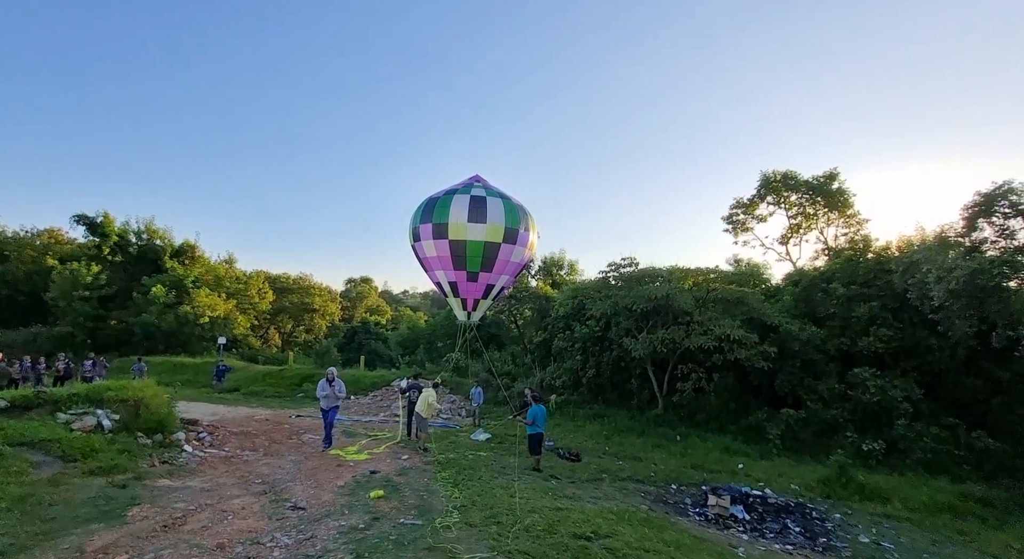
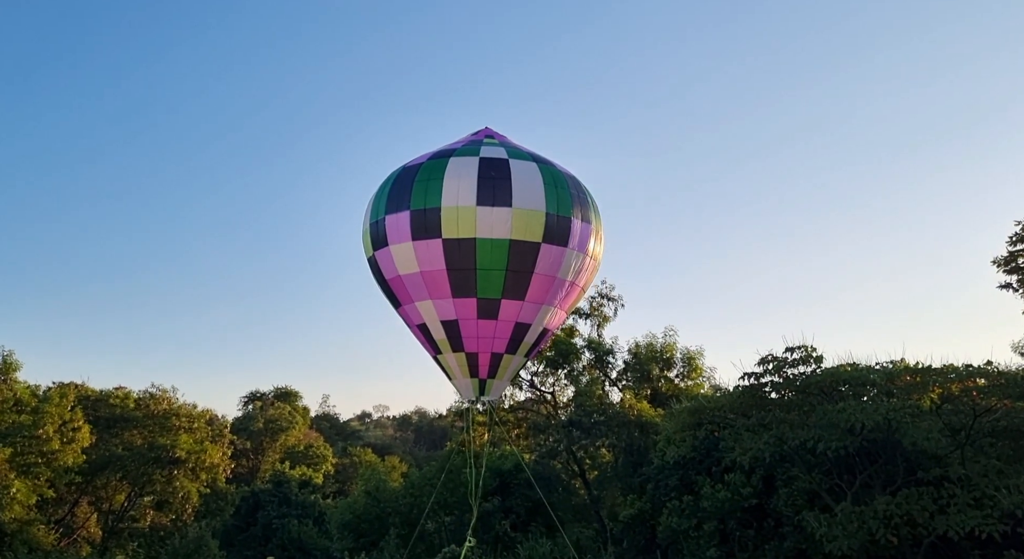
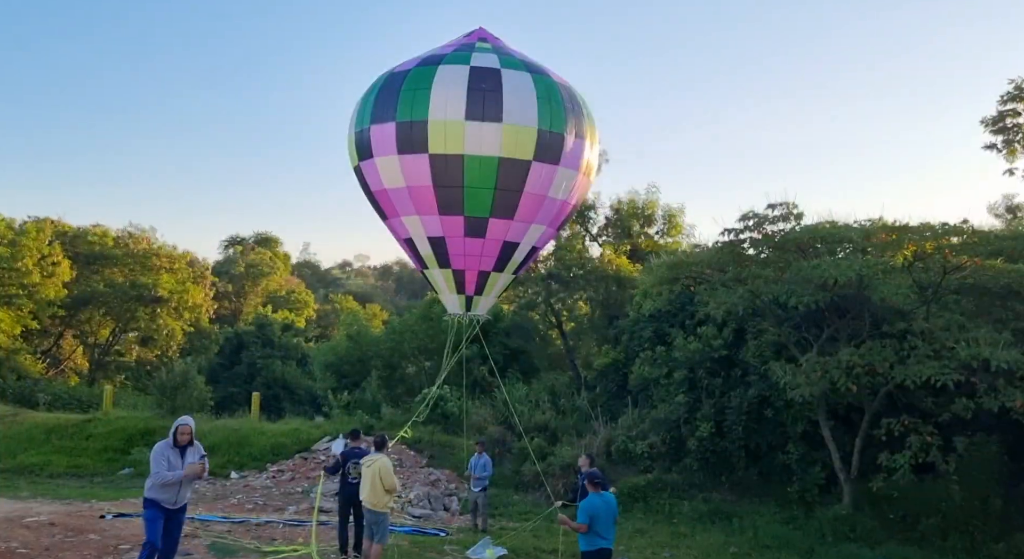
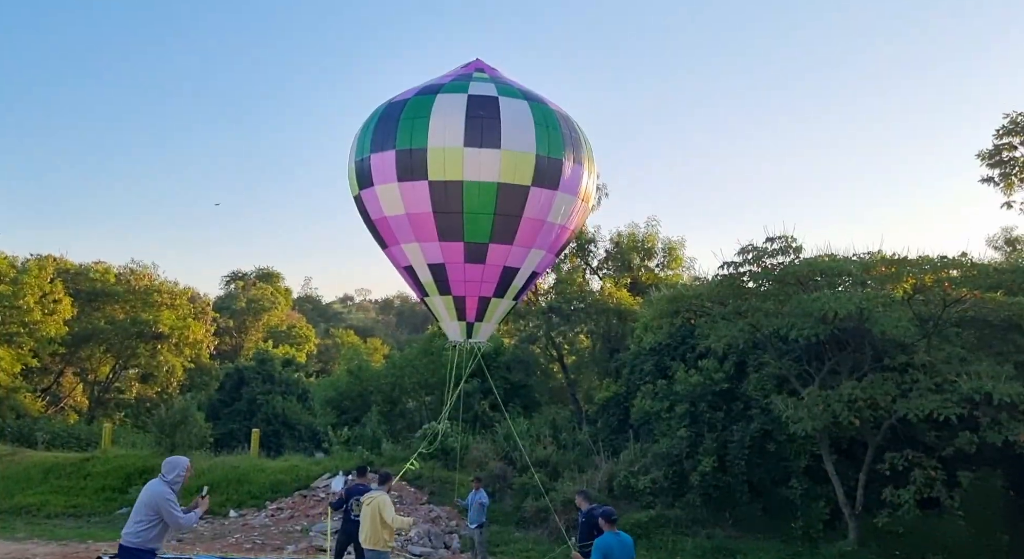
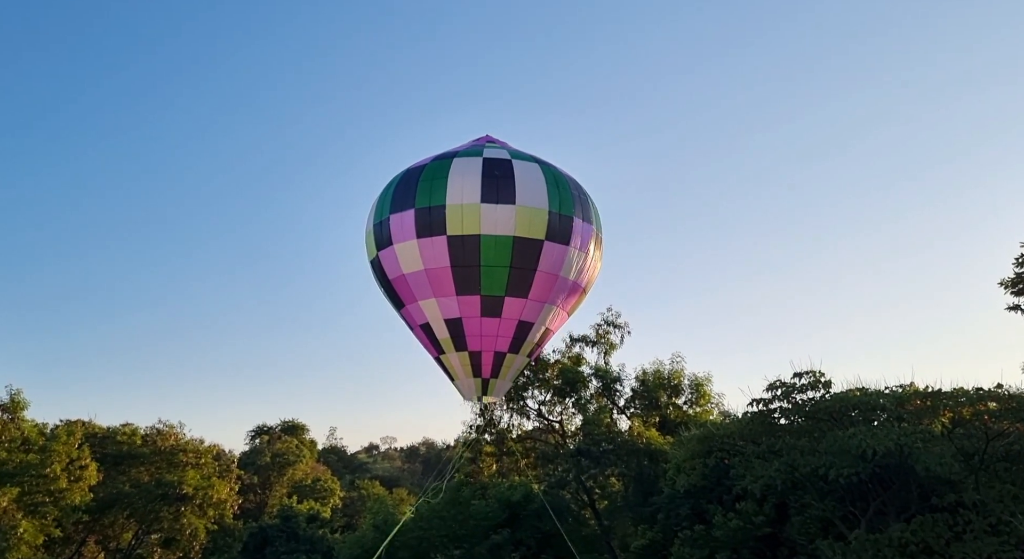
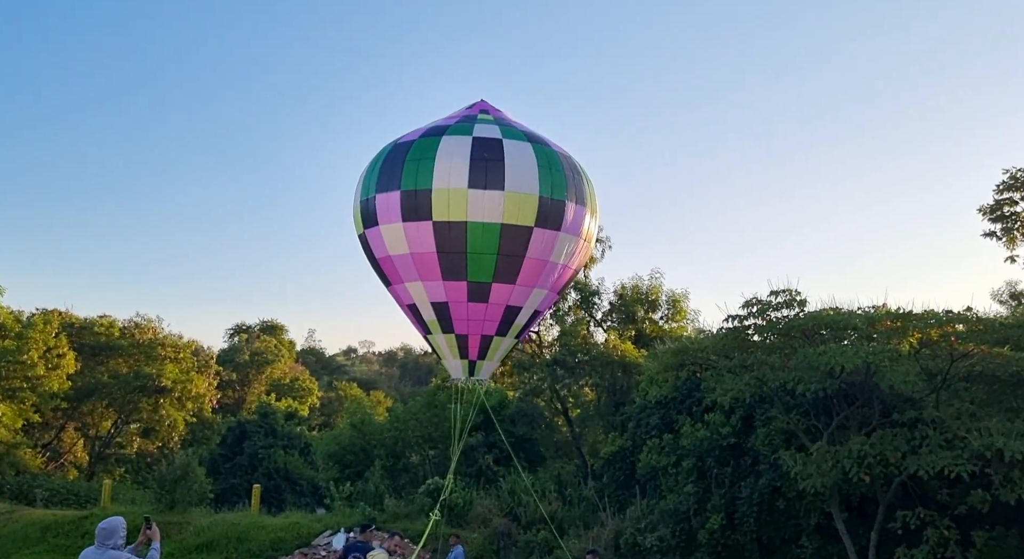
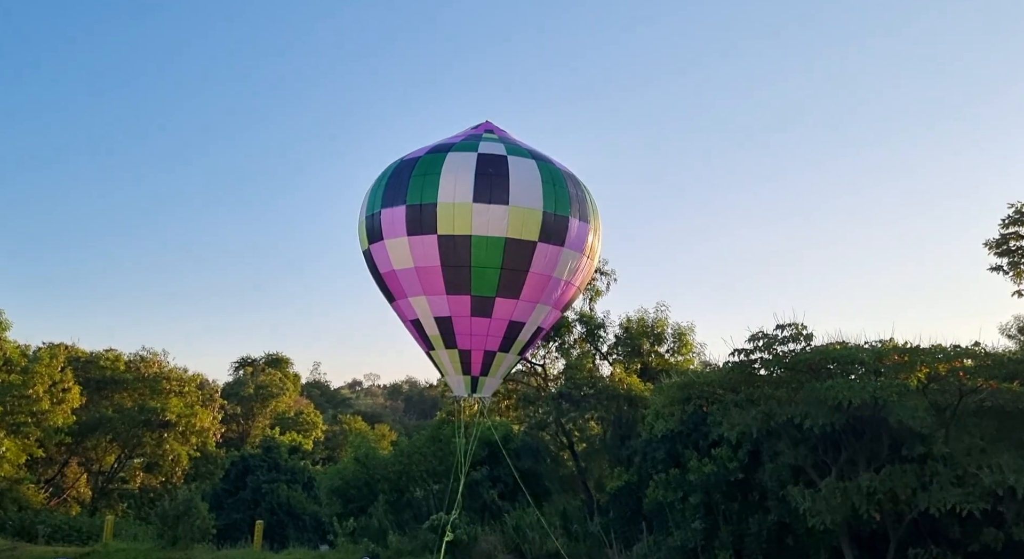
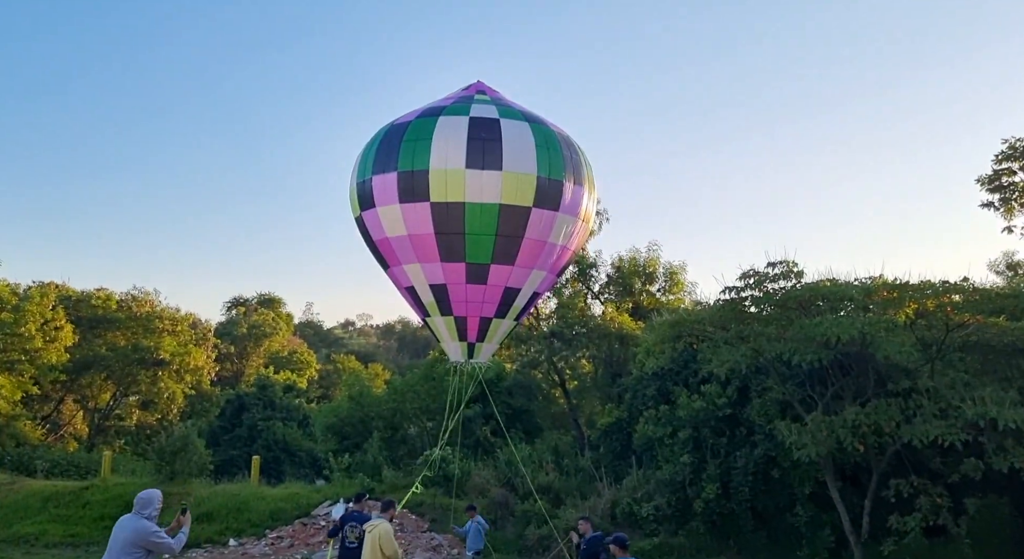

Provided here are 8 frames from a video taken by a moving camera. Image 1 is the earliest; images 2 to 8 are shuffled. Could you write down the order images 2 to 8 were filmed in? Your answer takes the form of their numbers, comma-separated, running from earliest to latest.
3, 4, 8, 6, 7, 2, 5
